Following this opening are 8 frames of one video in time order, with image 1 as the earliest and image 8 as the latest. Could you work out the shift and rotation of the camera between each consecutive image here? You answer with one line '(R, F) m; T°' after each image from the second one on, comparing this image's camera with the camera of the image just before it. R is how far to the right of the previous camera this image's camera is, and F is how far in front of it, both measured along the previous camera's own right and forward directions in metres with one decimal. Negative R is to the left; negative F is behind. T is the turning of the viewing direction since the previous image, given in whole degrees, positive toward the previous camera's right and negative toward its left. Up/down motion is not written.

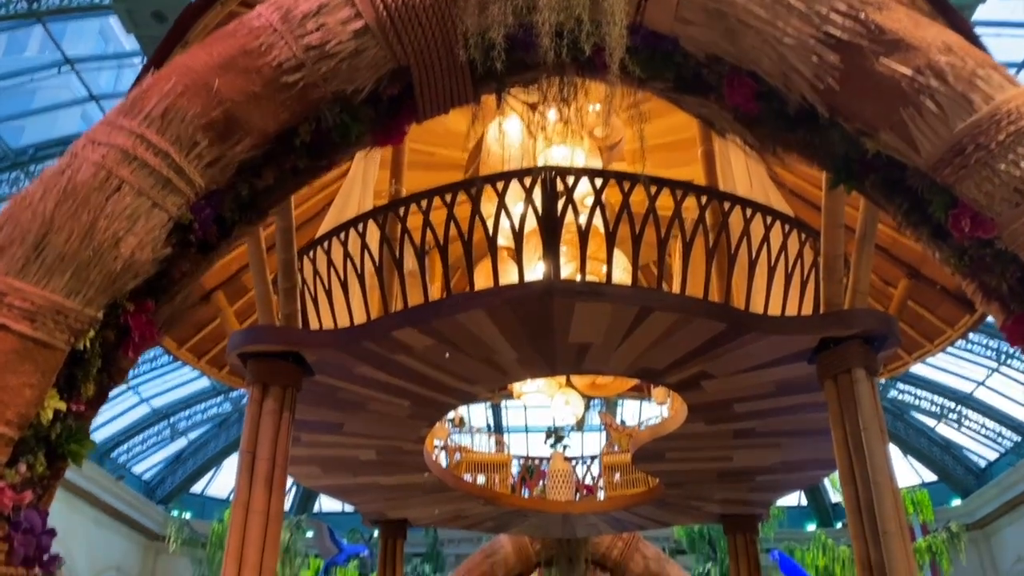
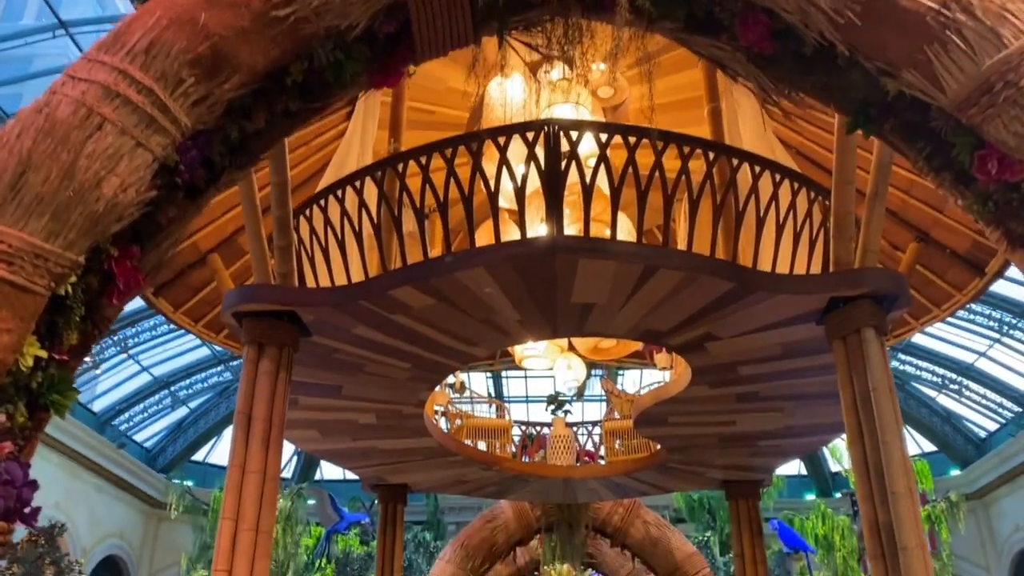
(0.0, +0.1) m; 0°
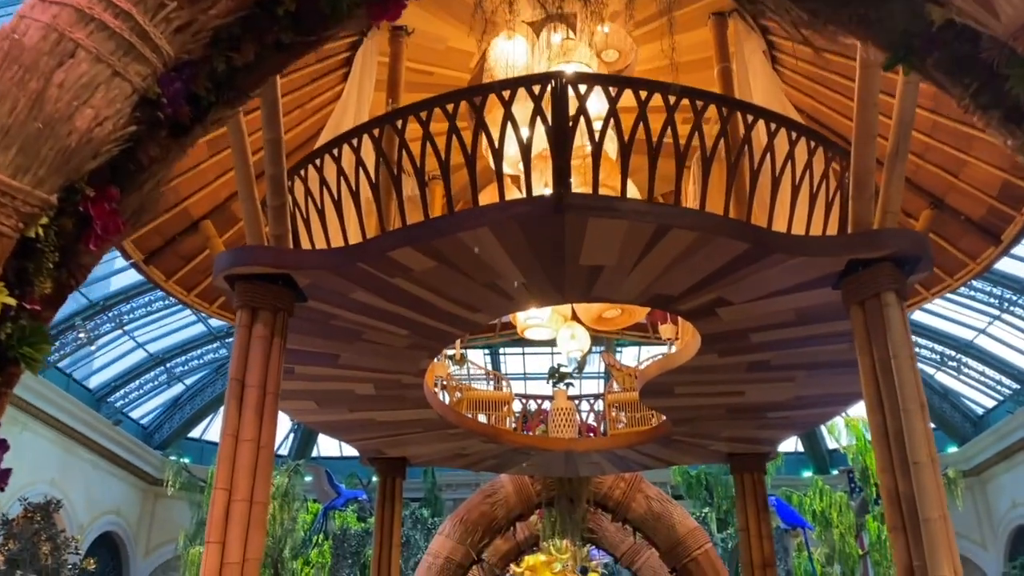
(0.0, +0.2) m; 0°
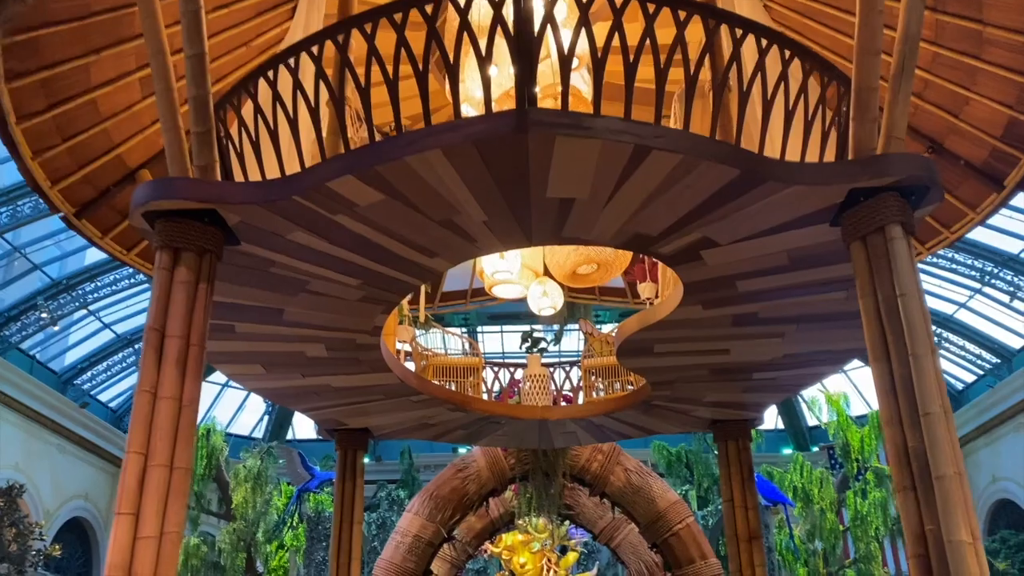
(+0.1, +0.5) m; +1°
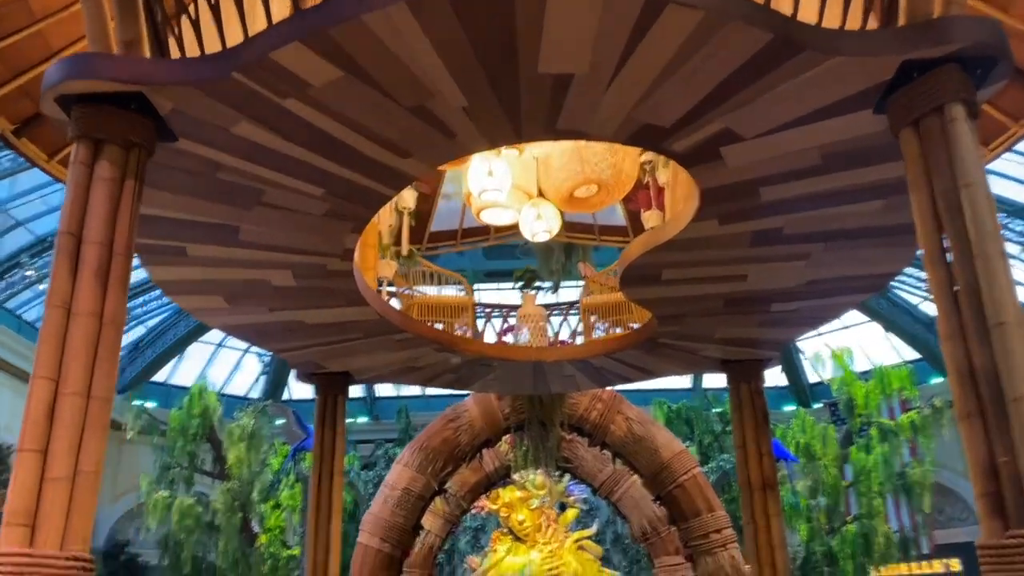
(+0.1, +0.7) m; 0°
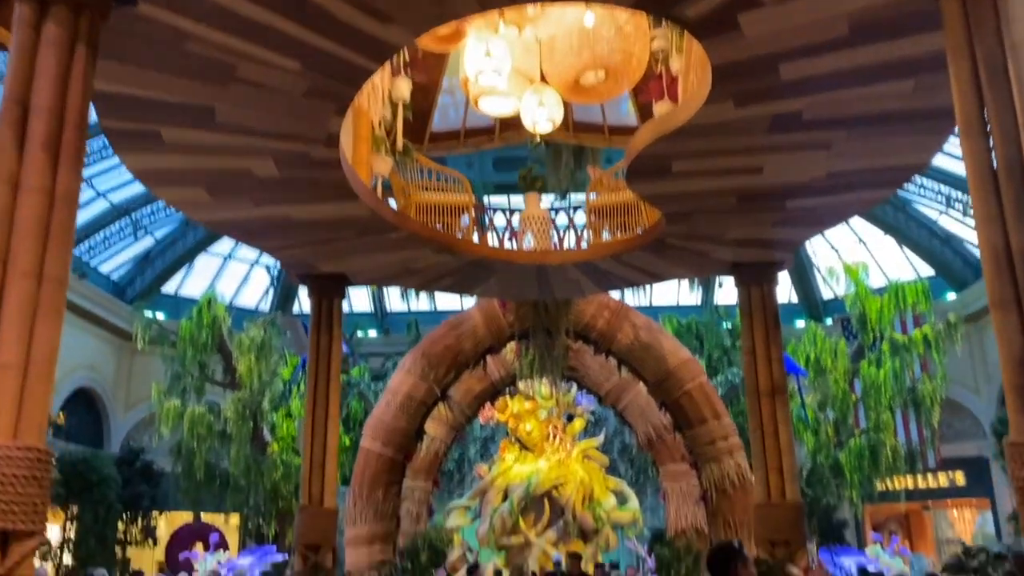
(+0.1, +0.3) m; -1°
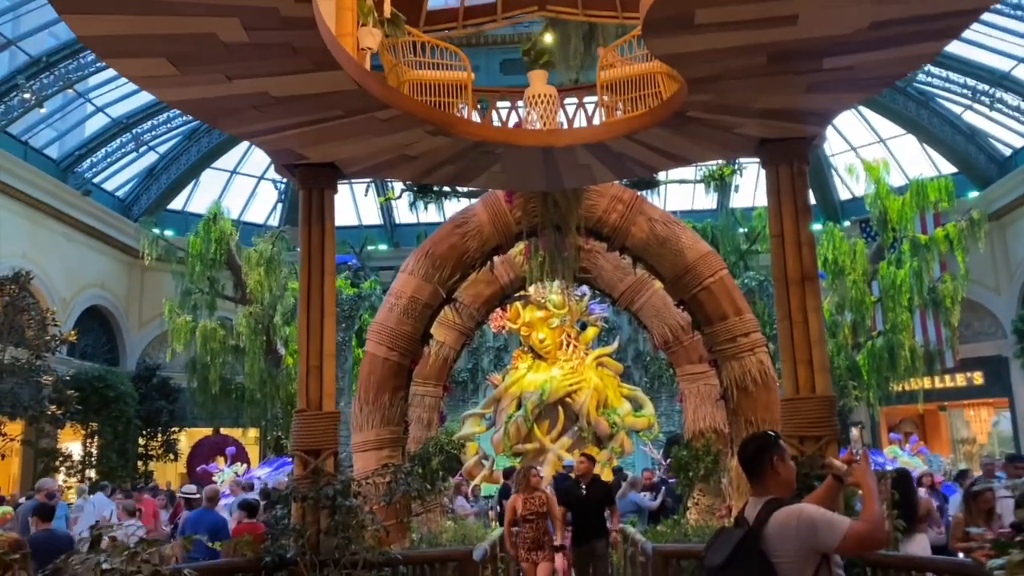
(0.0, +0.5) m; -1°
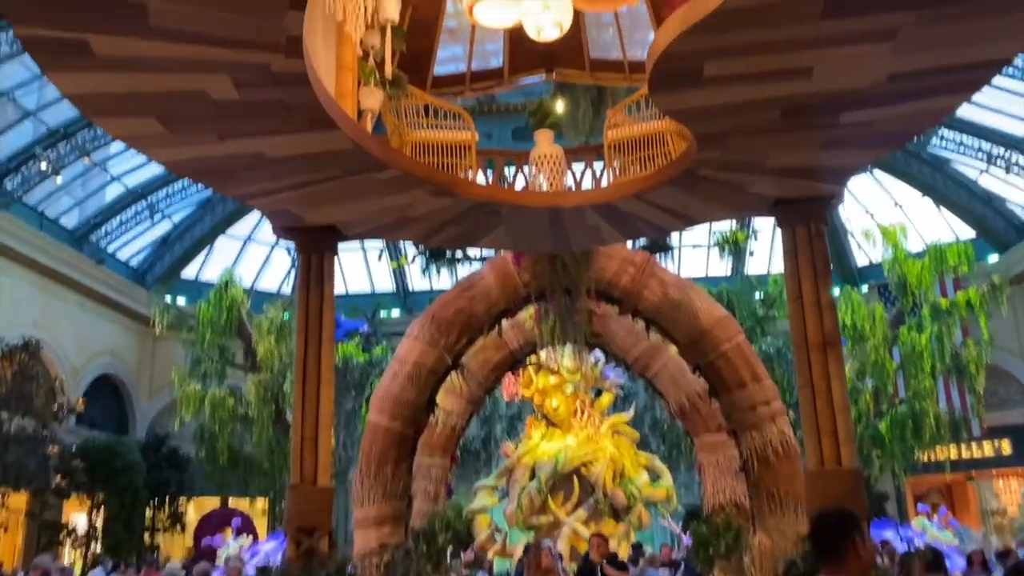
(+0.1, +0.3) m; -1°
